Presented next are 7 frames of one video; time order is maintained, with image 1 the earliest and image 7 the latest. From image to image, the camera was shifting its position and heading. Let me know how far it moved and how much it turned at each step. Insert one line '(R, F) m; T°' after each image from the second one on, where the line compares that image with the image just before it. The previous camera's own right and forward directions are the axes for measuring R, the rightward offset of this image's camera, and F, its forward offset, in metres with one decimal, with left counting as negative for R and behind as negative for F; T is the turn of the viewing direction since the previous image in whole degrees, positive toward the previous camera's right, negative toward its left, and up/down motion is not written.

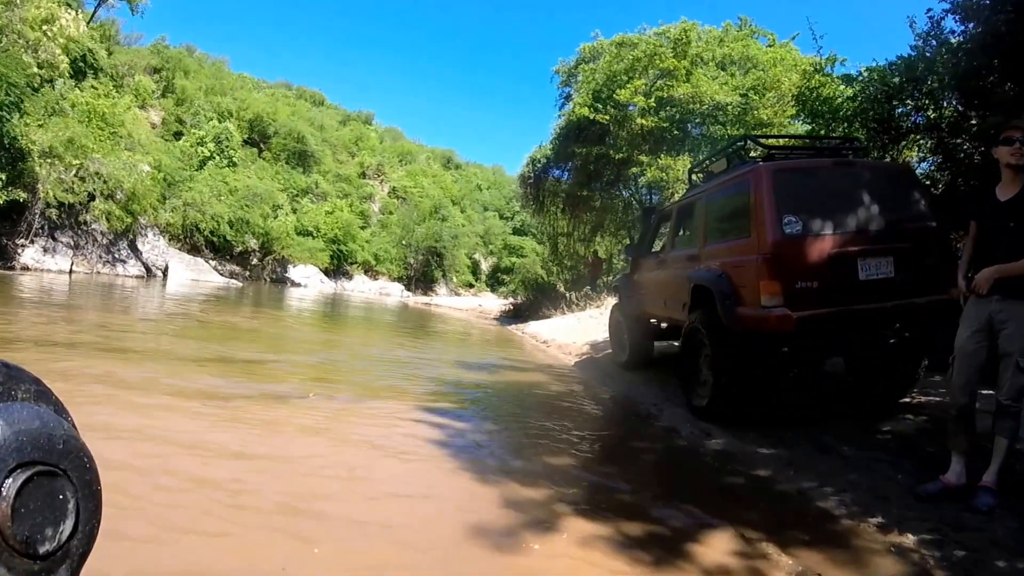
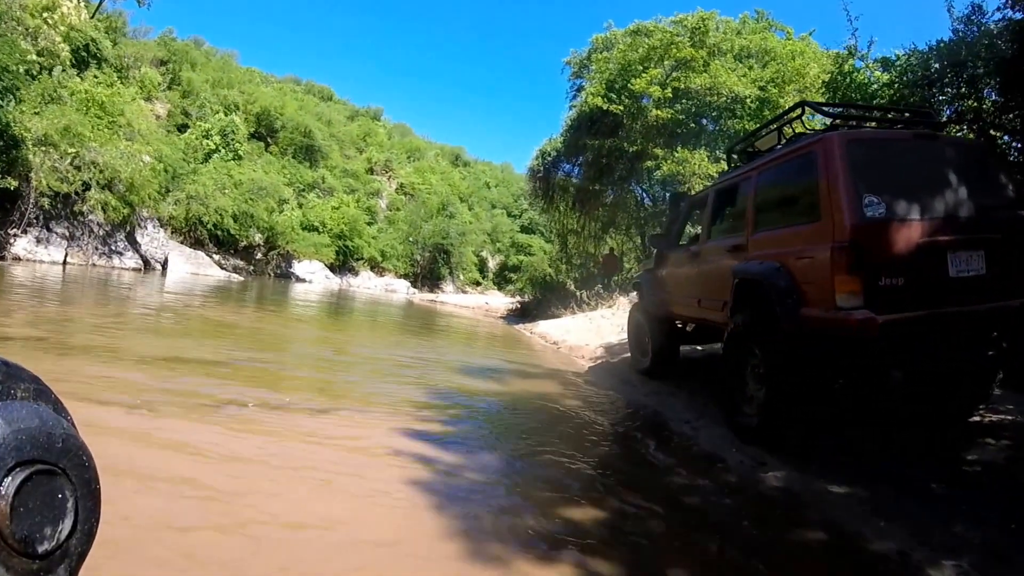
(0.0, +0.7) m; -1°
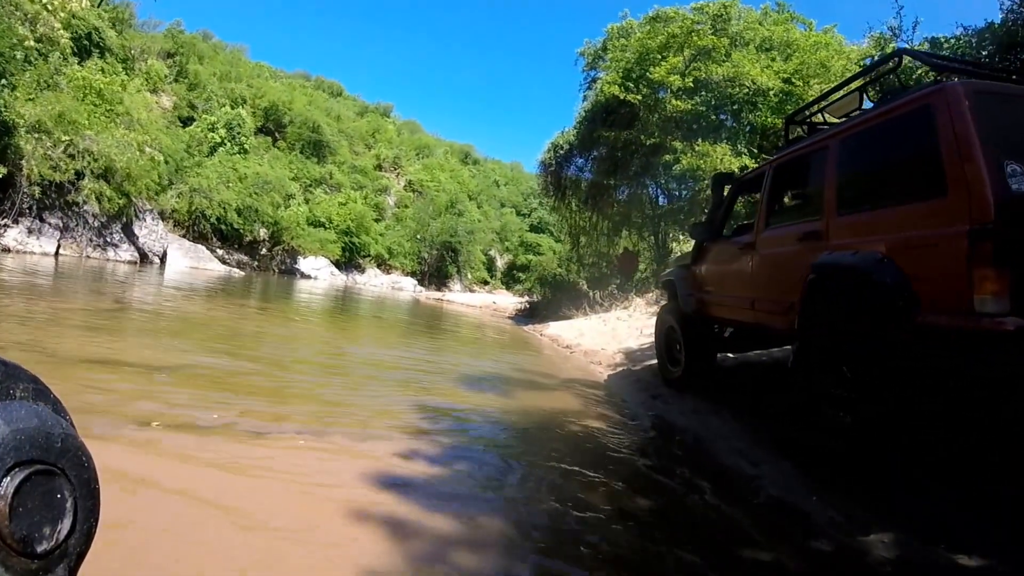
(0.0, +0.8) m; -1°
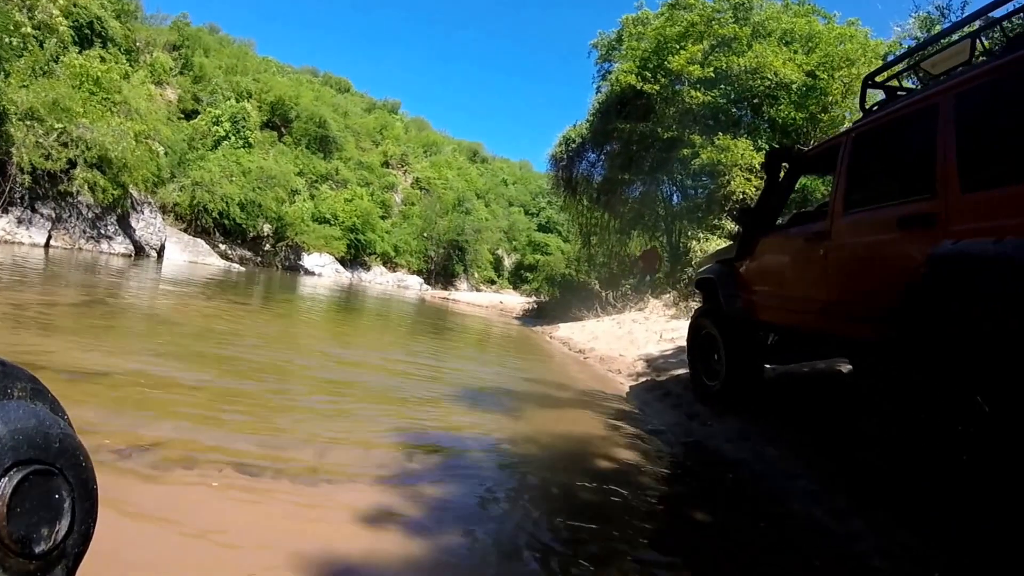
(0.0, +0.8) m; -1°
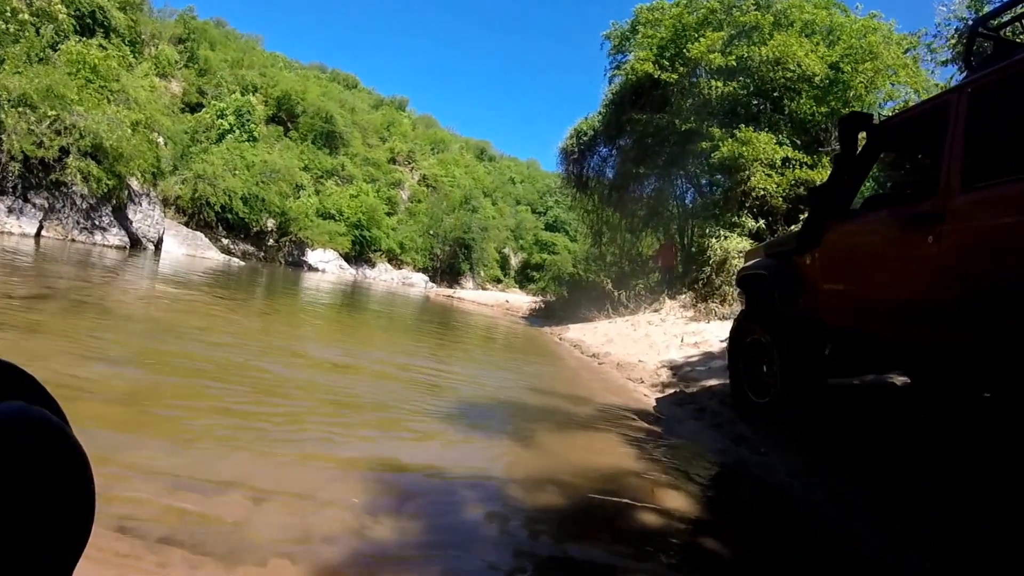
(0.0, +0.7) m; -1°
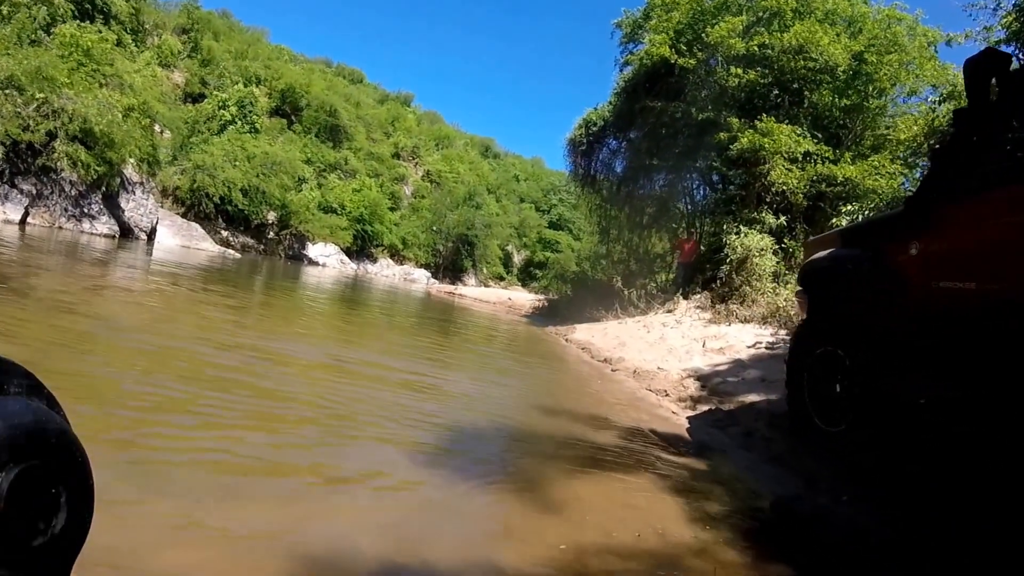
(0.0, +0.8) m; 0°
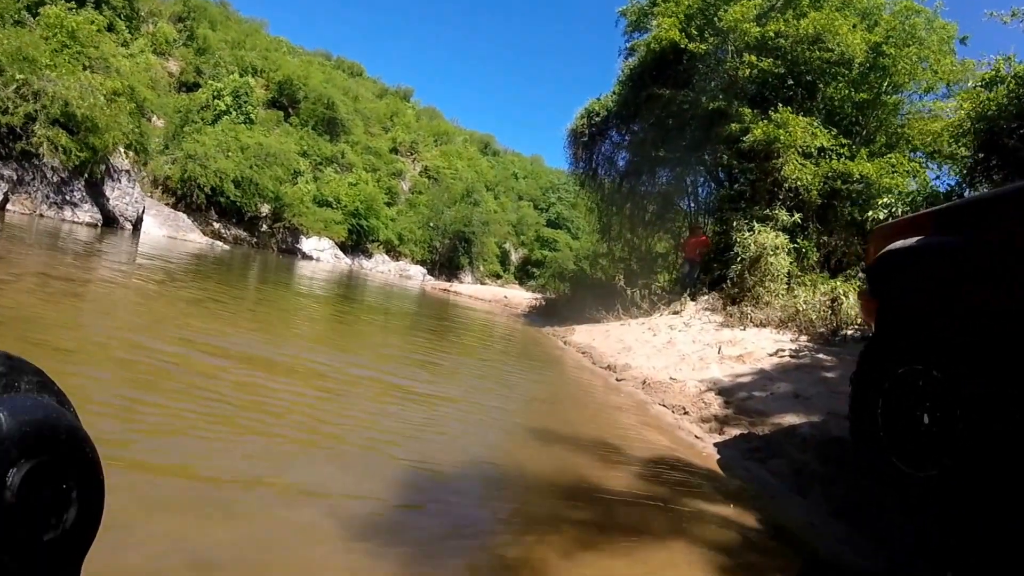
(0.0, +0.7) m; 0°
